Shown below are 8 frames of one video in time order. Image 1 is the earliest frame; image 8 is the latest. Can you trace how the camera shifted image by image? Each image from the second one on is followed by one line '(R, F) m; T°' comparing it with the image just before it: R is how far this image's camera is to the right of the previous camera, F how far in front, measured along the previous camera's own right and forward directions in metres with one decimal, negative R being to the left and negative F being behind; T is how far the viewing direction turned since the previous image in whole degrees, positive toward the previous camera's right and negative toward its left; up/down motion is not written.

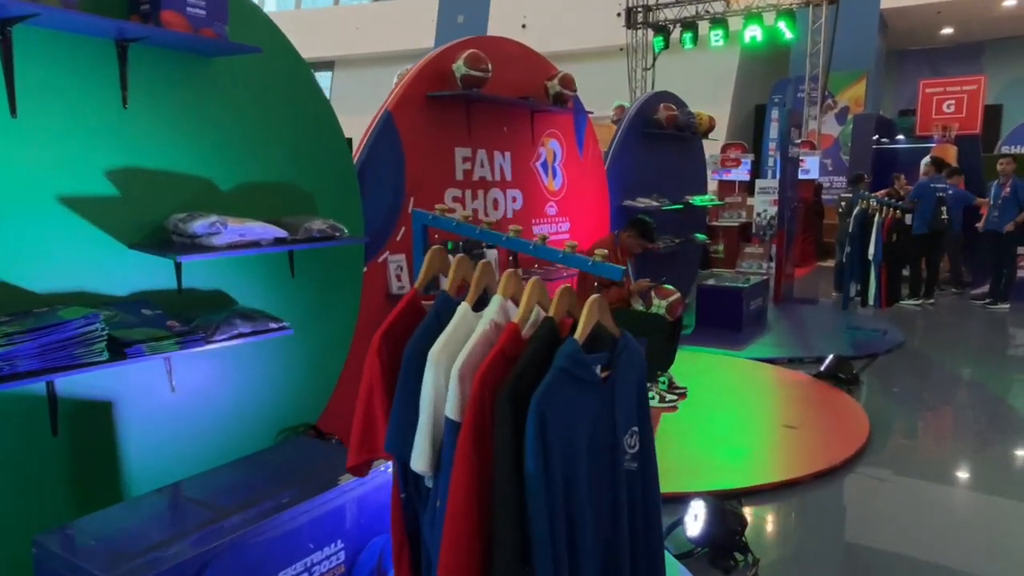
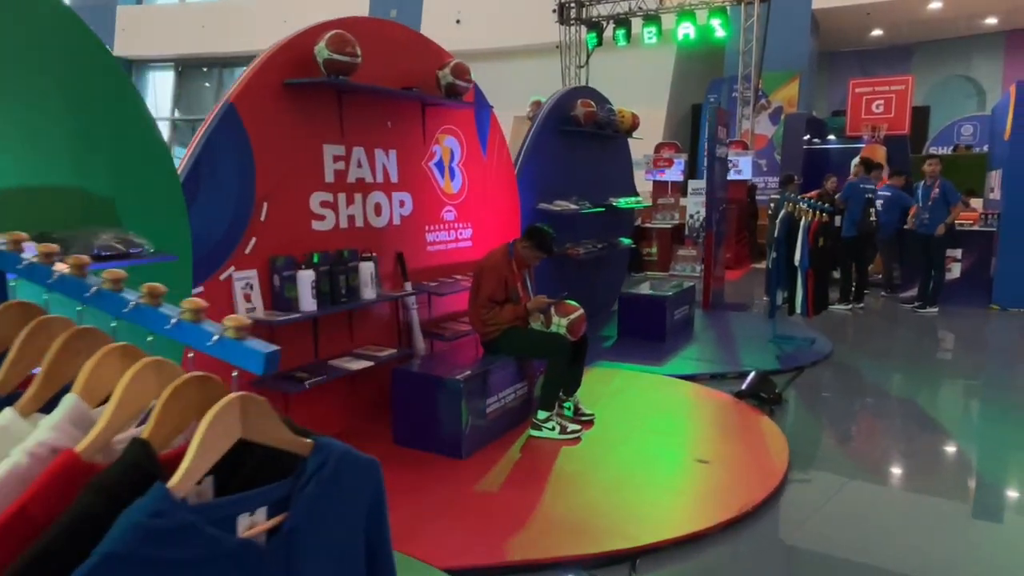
(+0.4, +0.5) m; +4°
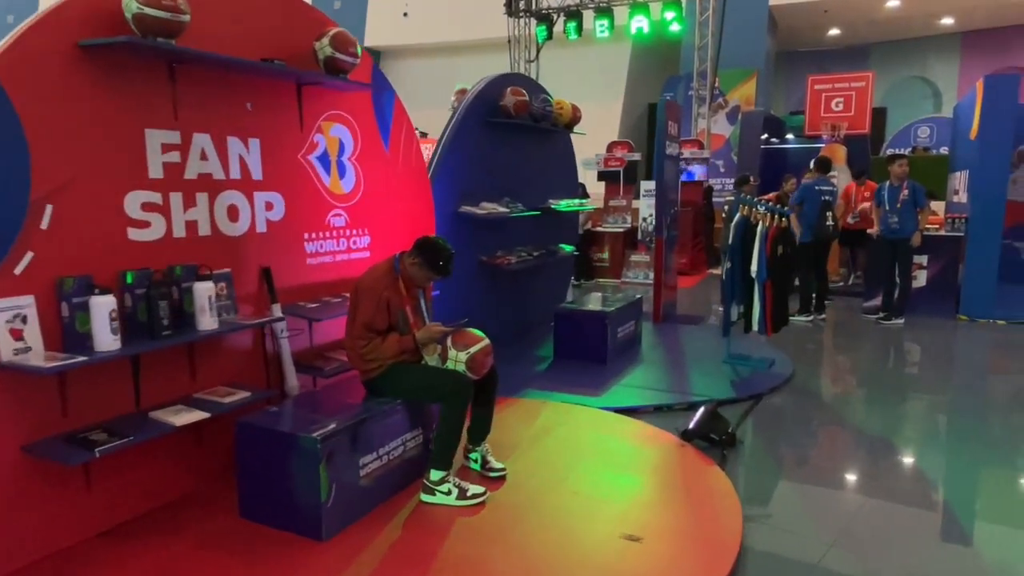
(+0.3, +0.7) m; +3°
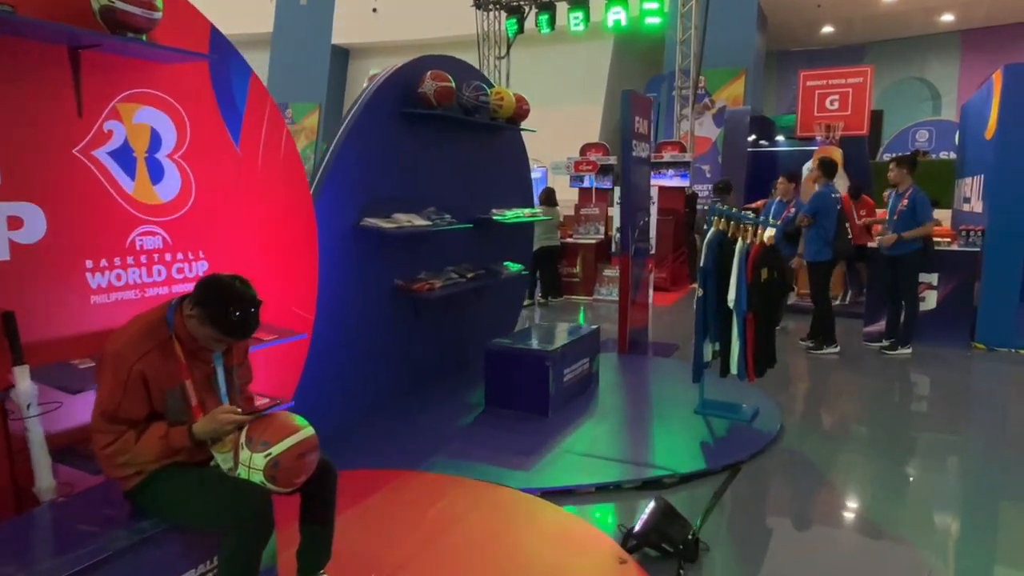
(+0.4, +1.0) m; 0°
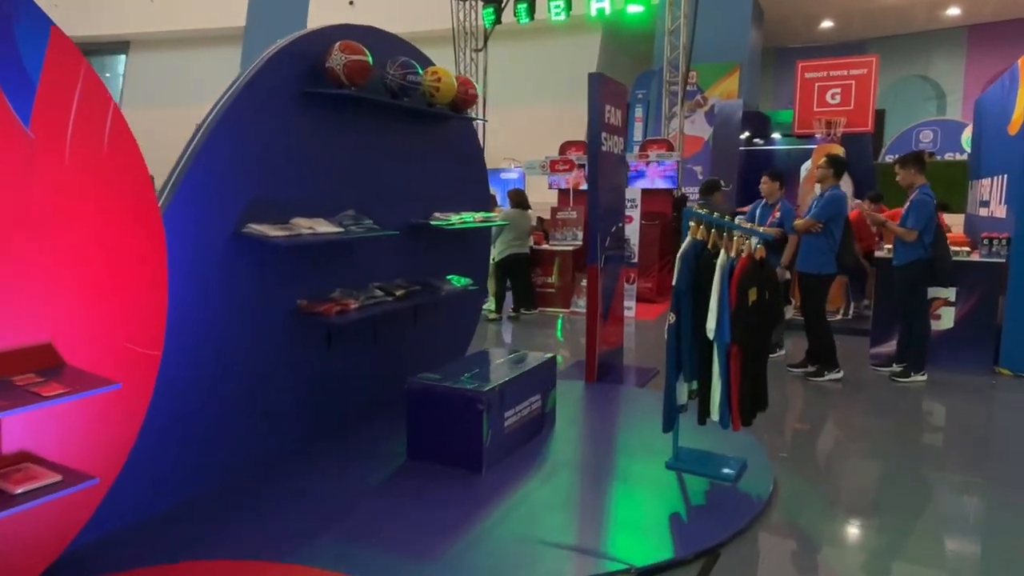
(+0.3, +0.8) m; 0°
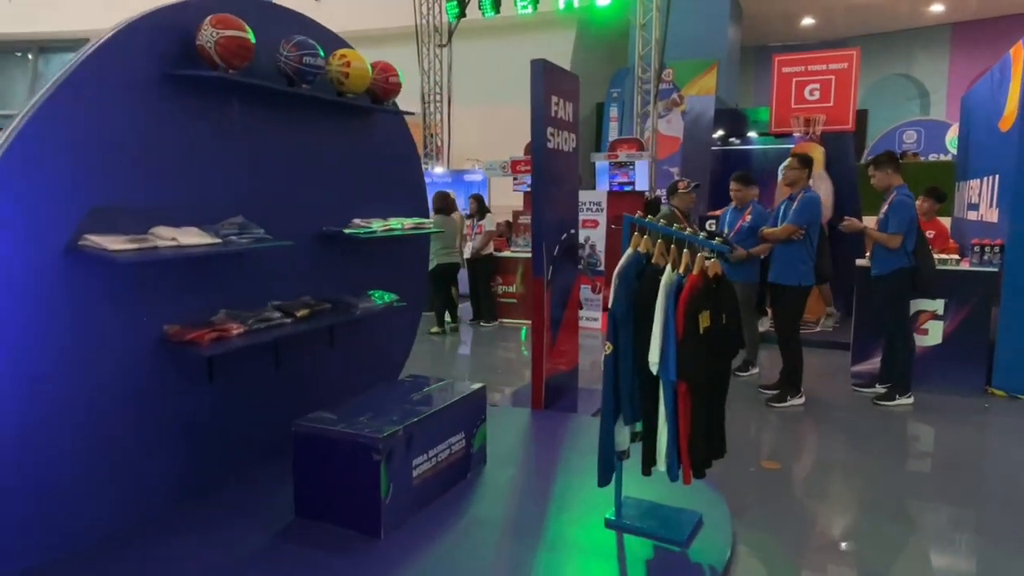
(+0.3, +0.5) m; +1°
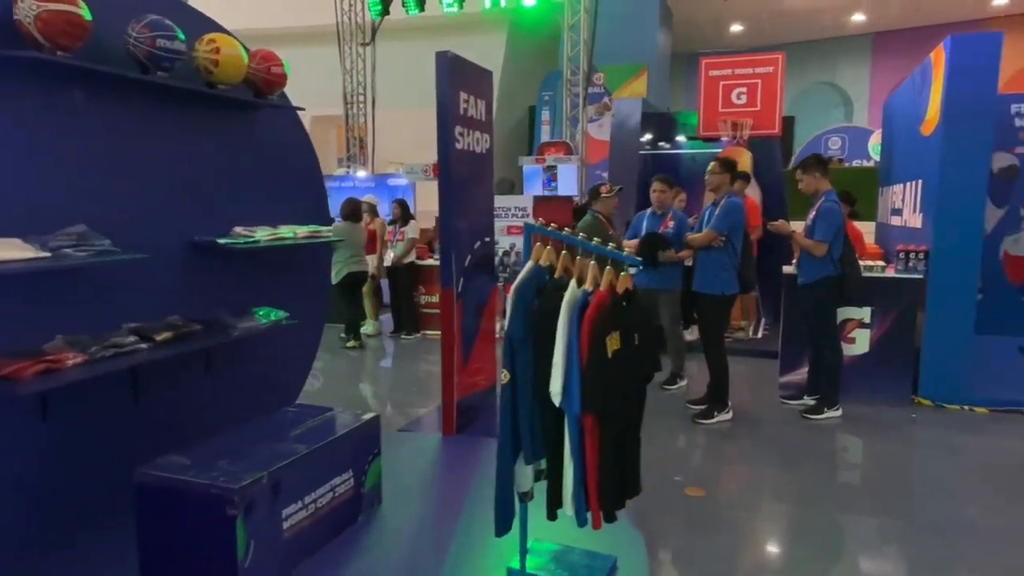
(+0.2, +0.3) m; +5°
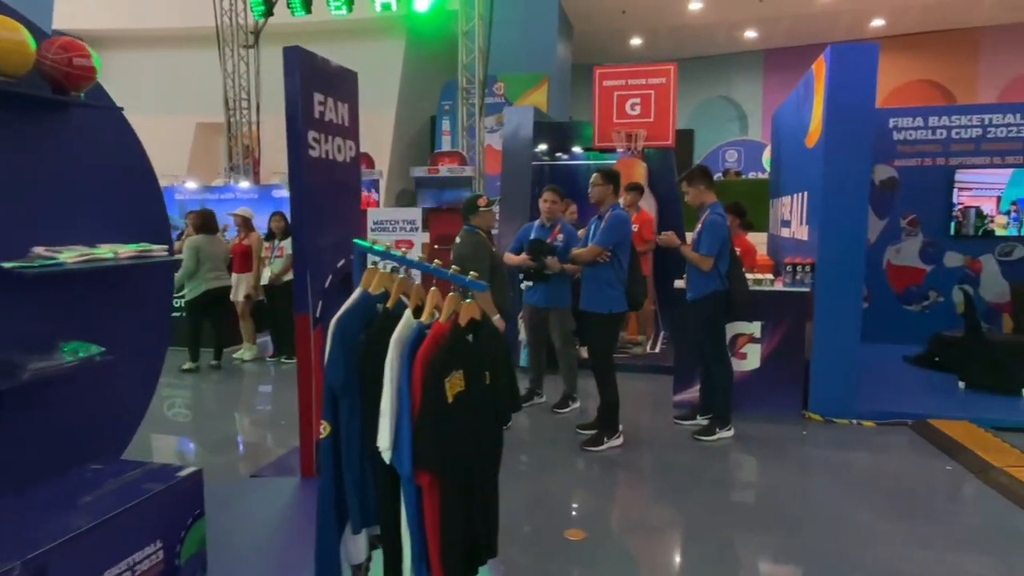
(+0.2, +0.3) m; +7°
